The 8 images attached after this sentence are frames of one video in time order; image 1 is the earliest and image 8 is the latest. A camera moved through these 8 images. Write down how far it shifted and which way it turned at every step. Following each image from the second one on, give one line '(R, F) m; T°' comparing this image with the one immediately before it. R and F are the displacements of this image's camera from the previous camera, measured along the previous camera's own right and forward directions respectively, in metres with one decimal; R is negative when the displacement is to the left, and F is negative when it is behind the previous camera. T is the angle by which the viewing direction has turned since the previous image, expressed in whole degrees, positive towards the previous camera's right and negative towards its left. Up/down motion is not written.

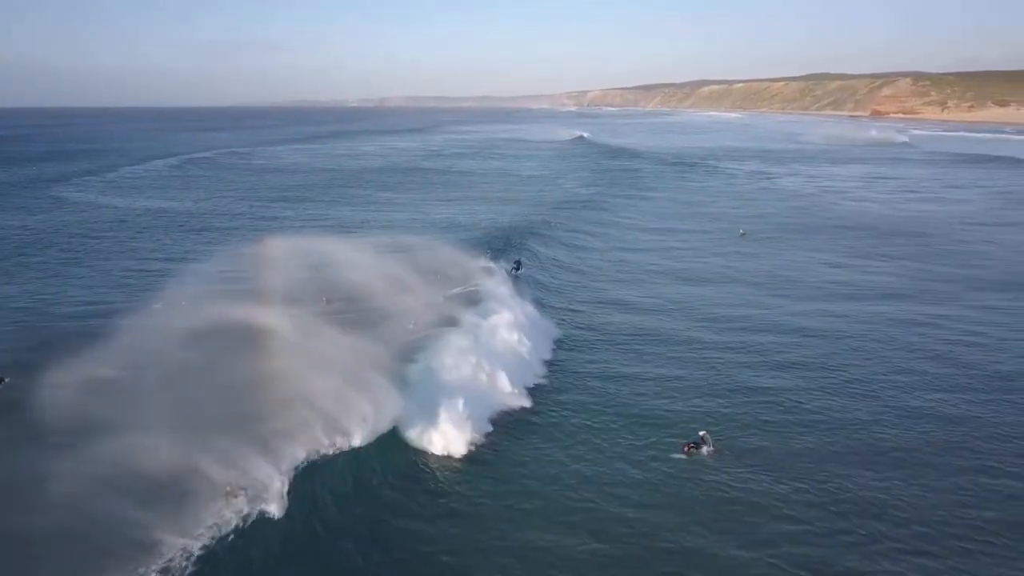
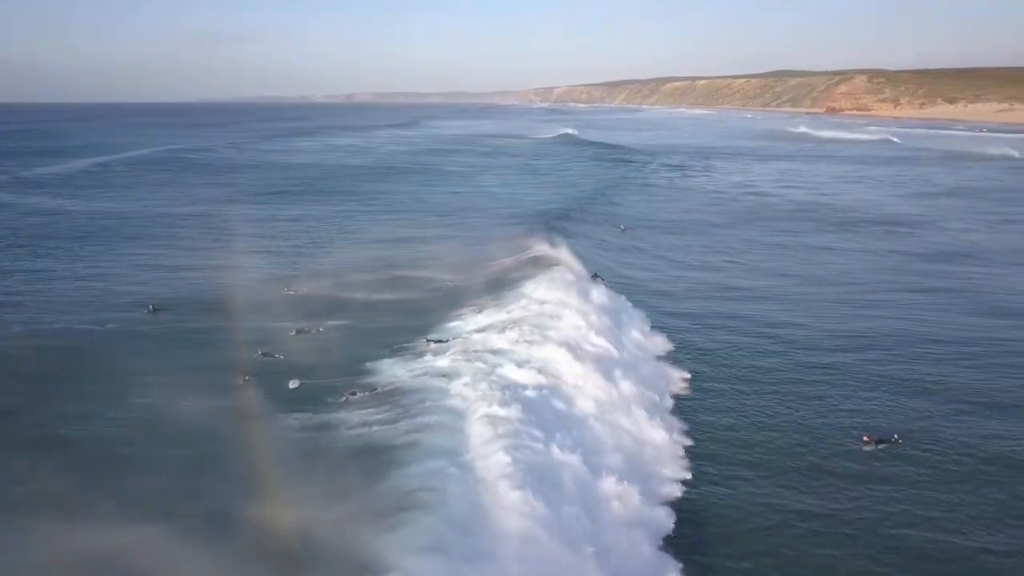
(+2.4, -0.1) m; +2°
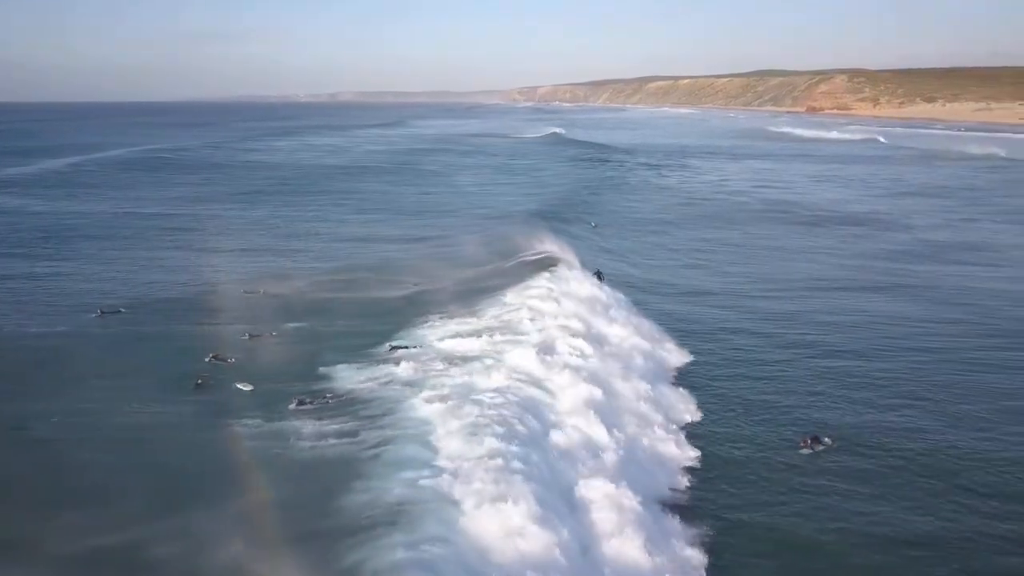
(-1.4, -2.0) m; +1°
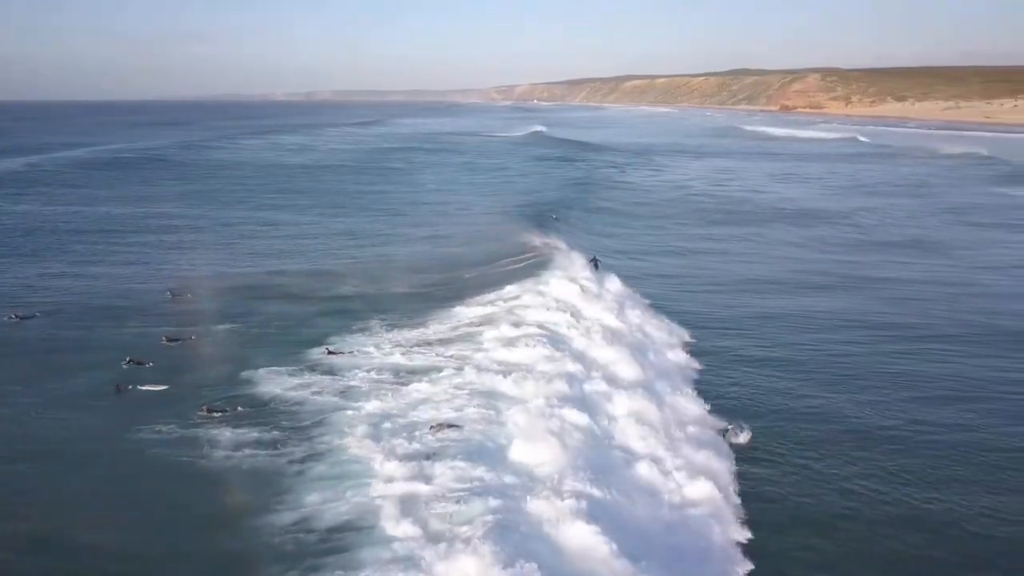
(+0.6, 0.0) m; +1°
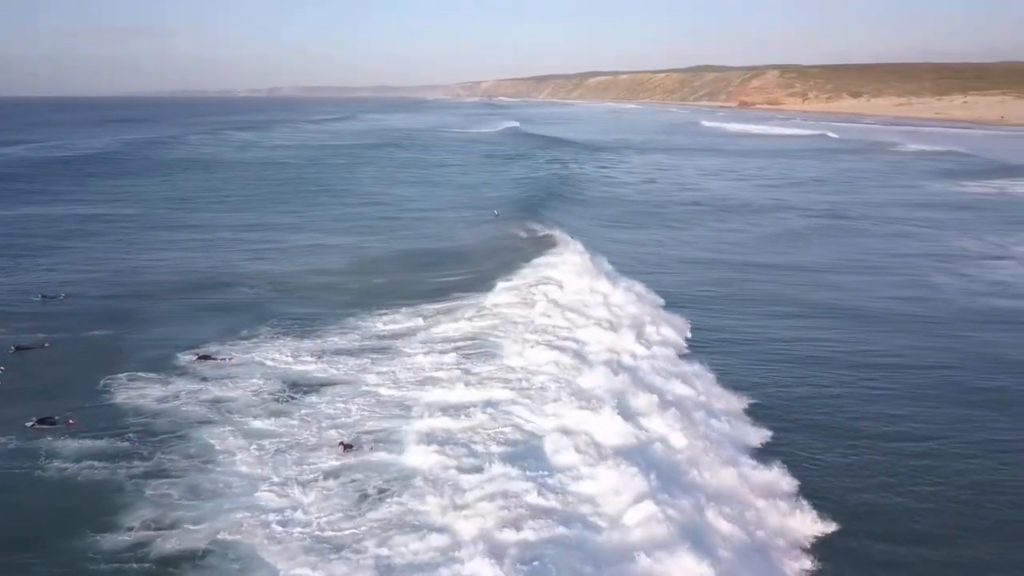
(+1.0, +0.2) m; +2°
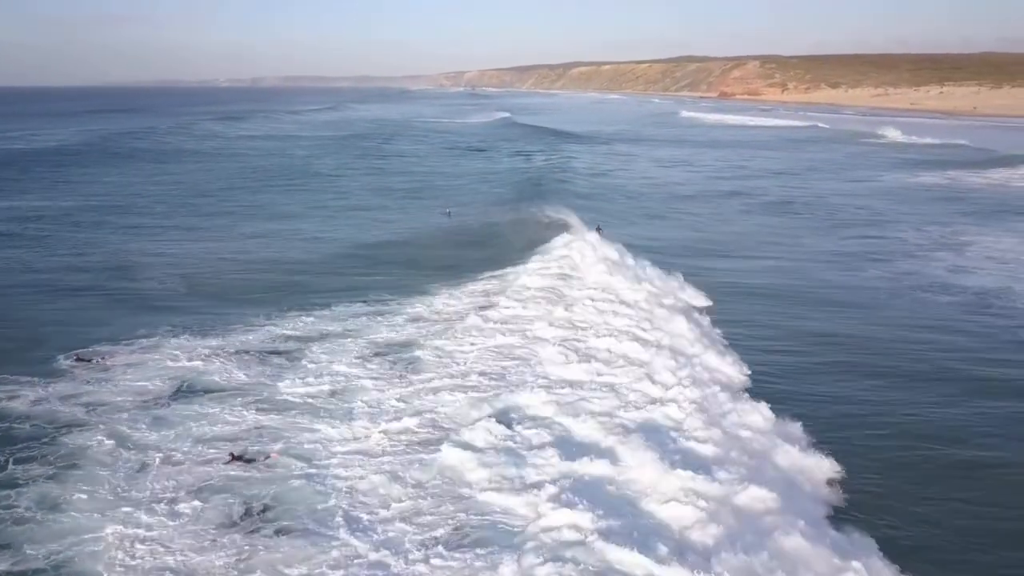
(+1.0, +0.3) m; +1°
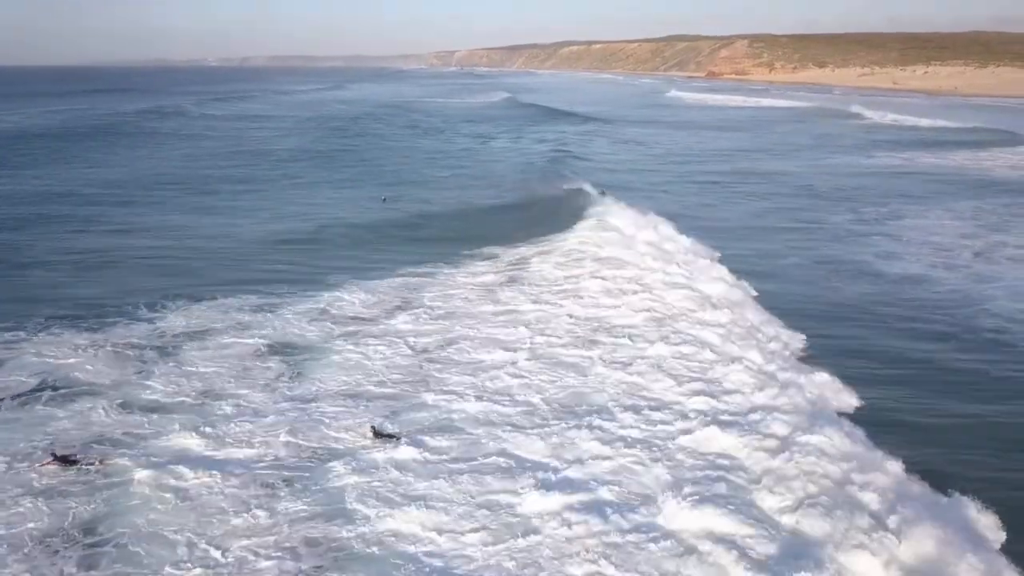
(+1.3, +0.5) m; 0°
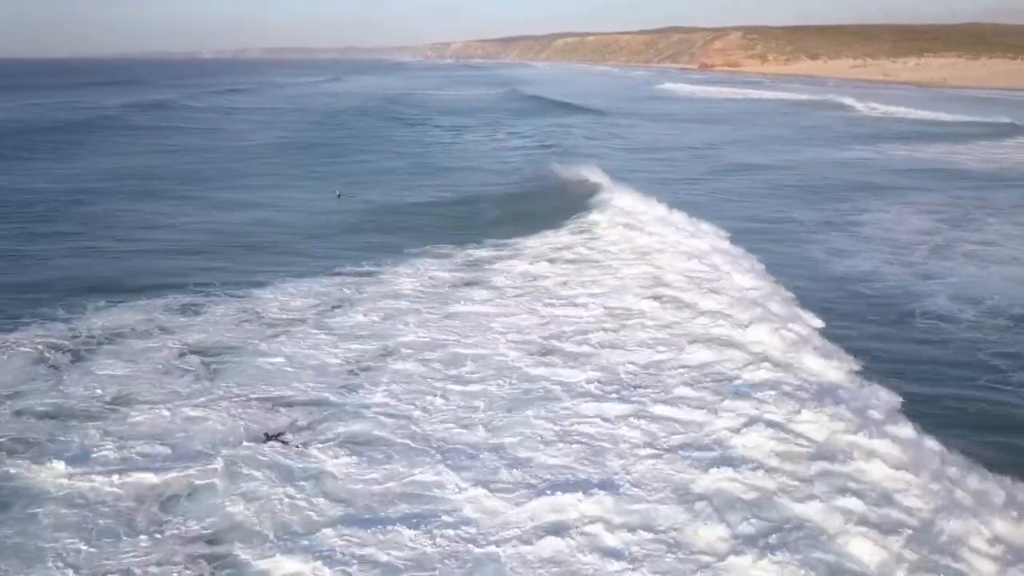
(+0.9, +0.3) m; 0°
